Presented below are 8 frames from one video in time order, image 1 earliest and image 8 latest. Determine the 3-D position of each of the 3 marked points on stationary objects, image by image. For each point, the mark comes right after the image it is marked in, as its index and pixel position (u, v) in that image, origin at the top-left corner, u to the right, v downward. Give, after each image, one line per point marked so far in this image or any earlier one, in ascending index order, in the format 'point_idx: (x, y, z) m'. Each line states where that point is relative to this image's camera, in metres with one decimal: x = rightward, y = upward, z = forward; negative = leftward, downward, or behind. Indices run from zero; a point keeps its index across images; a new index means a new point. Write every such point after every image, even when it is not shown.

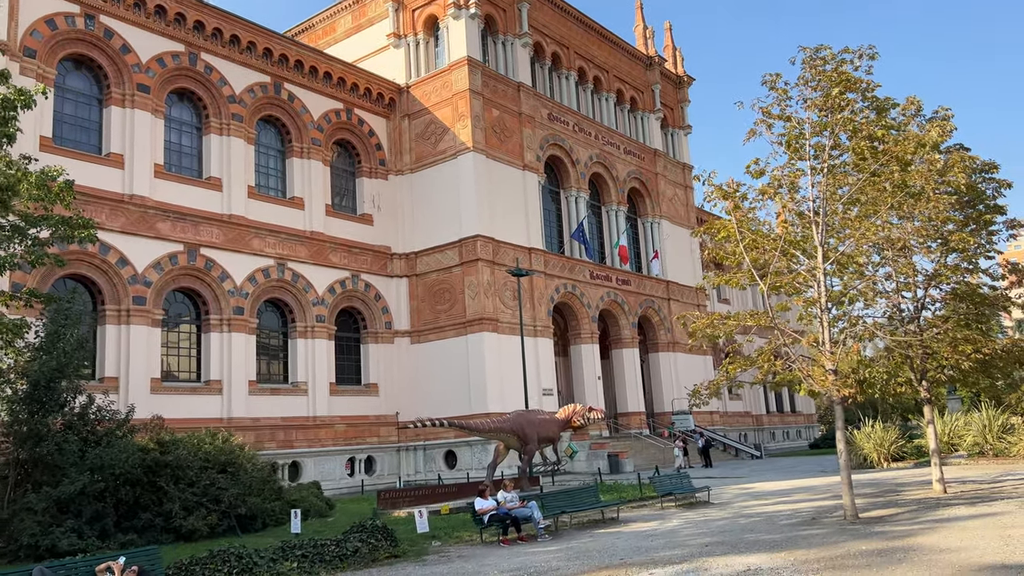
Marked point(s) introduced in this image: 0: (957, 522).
0: (+5.8, -3.1, +11.0) m
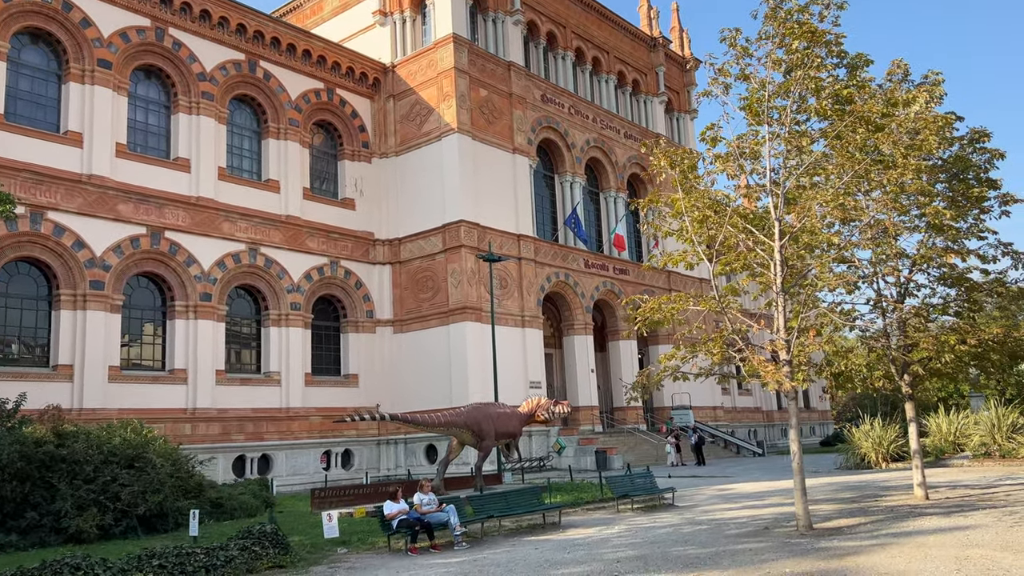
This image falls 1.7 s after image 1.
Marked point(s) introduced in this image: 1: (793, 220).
0: (+4.5, -2.8, +9.5) m
1: (+4.3, +1.0, +12.9) m
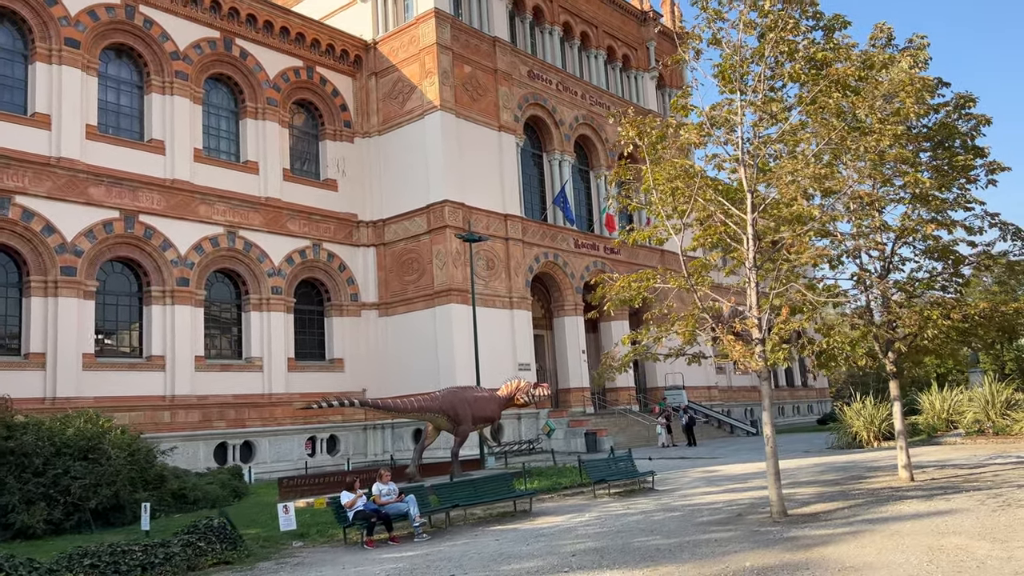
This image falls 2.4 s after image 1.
0: (+4.0, -2.5, +9.0) m
1: (+3.7, +1.4, +12.3) m
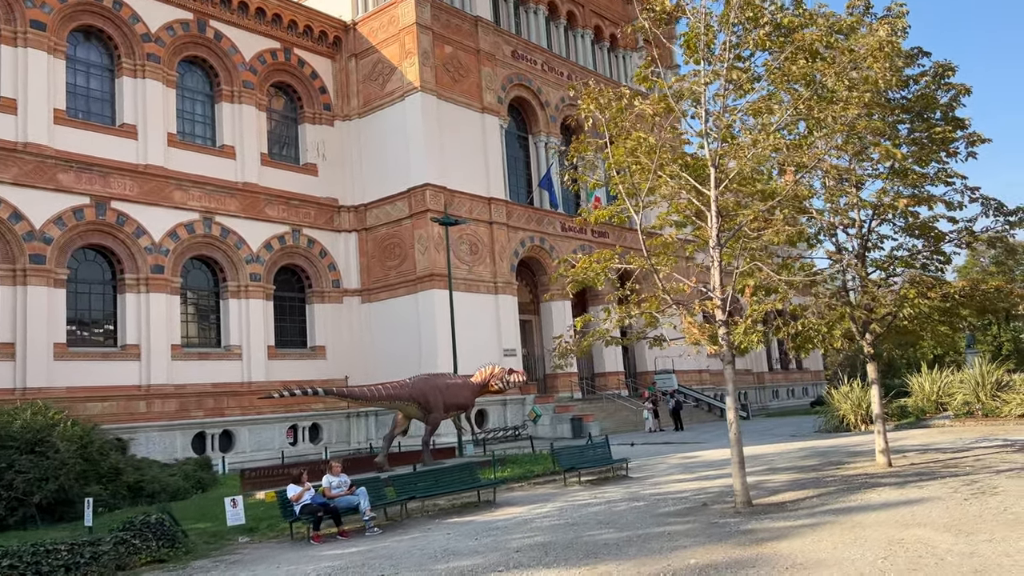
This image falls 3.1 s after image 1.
0: (+3.5, -2.3, +8.5) m
1: (+3.1, +1.7, +11.8) m
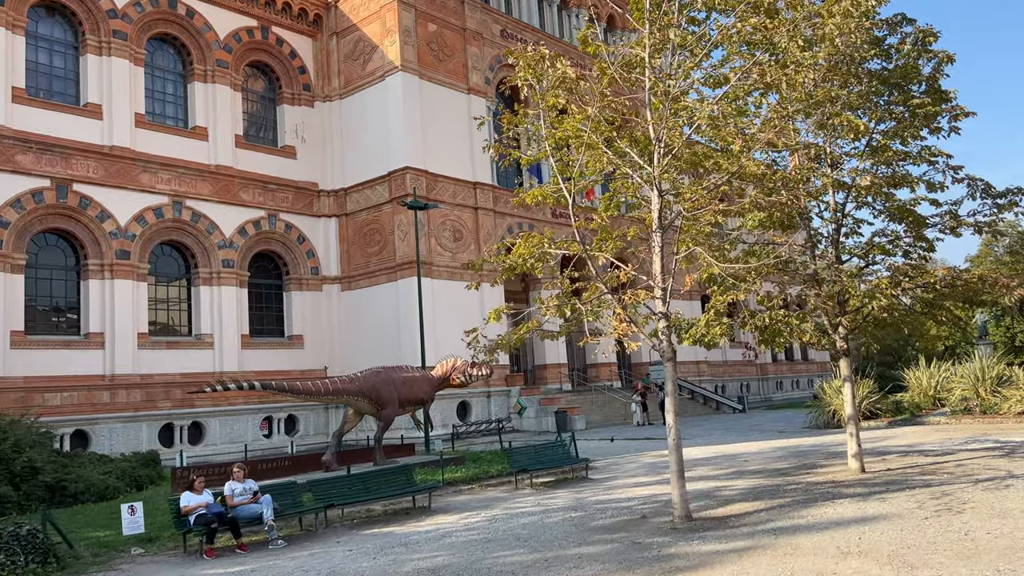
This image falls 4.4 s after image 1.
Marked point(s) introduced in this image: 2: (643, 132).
0: (+2.5, -2.2, +7.4) m
1: (+2.2, +1.8, +10.6) m
2: (+1.8, +2.0, +10.9) m
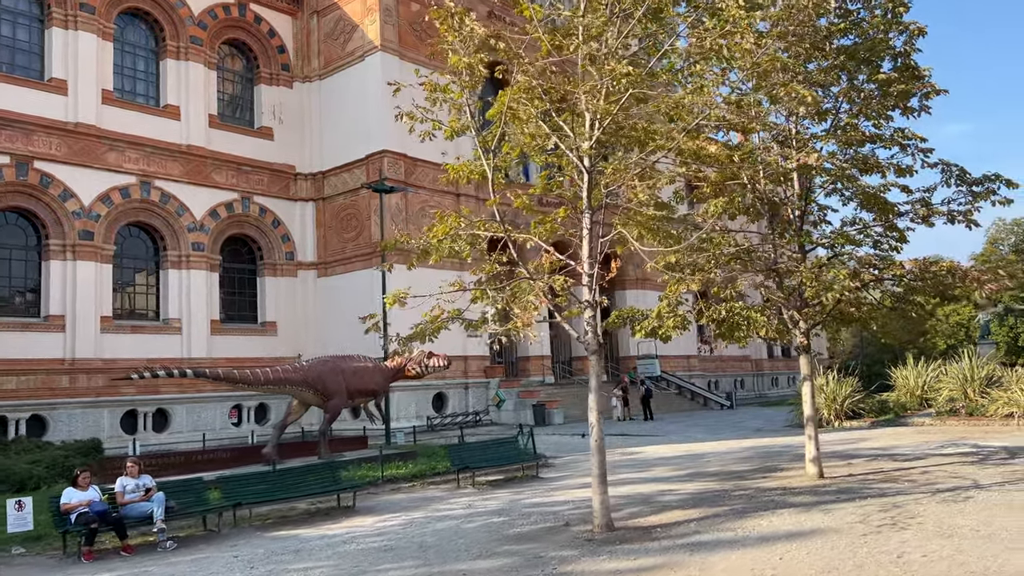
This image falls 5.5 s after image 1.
0: (+1.6, -2.1, +6.5) m
1: (+1.4, +2.0, +9.8) m
2: (+1.0, +2.2, +10.0) m
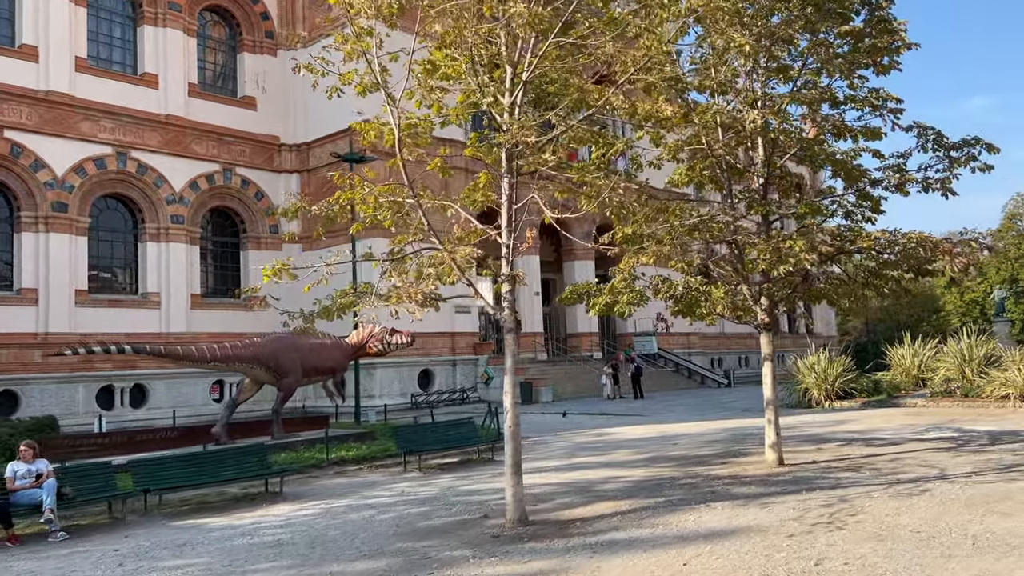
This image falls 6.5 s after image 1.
0: (+0.7, -1.9, +5.8) m
1: (+0.6, +2.3, +8.9) m
2: (+0.2, +2.5, +9.2) m
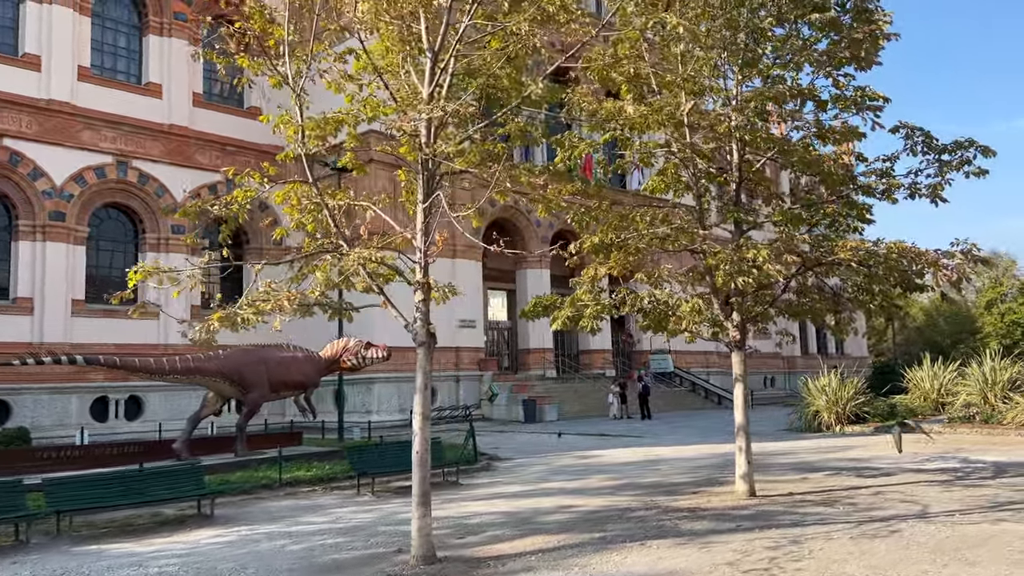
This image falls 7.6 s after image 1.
0: (-0.1, -1.9, +5.0) m
1: (0.0, +2.2, +8.2) m
2: (-0.4, +2.4, +8.5) m
